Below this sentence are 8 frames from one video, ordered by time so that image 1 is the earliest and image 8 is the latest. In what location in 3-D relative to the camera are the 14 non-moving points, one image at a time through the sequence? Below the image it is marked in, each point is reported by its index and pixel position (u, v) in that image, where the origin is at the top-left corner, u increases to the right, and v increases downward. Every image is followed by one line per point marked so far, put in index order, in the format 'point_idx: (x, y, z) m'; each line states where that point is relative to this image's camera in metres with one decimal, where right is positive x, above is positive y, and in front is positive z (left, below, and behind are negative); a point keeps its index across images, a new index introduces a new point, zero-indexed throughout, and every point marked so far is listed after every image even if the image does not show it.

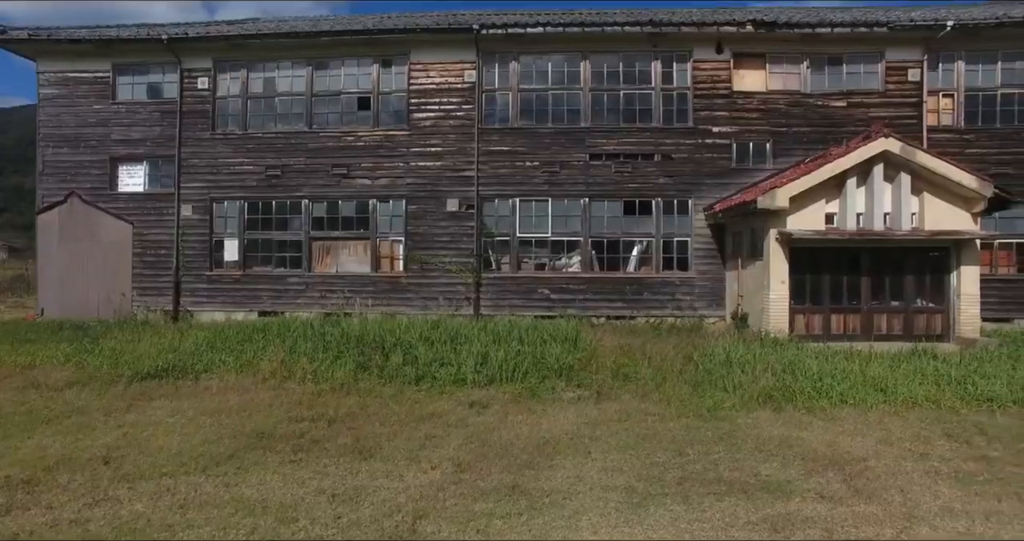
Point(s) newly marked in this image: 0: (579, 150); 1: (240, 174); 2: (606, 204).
0: (+2.1, +3.9, +13.0) m
1: (-9.2, +3.2, +13.7) m
2: (+3.0, +2.1, +12.9) m
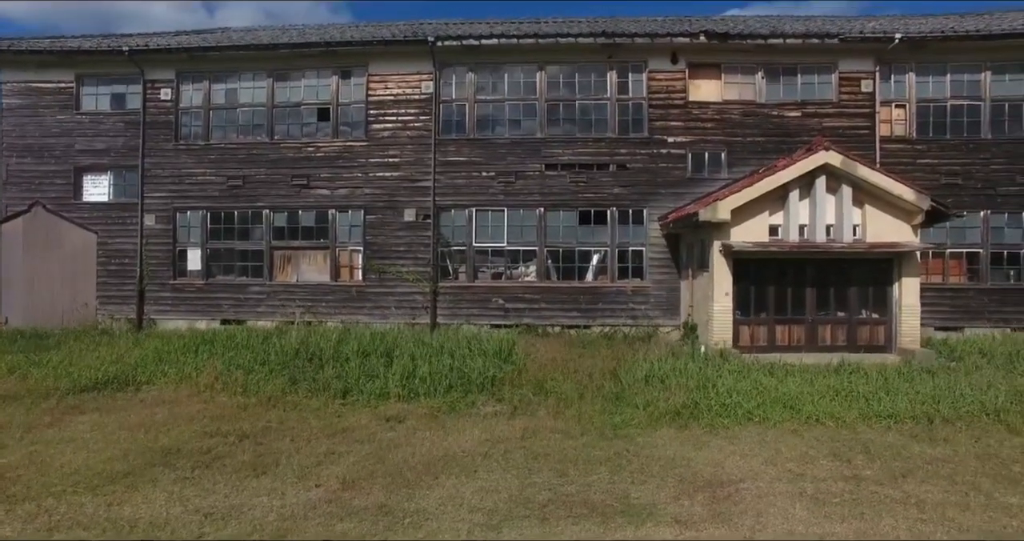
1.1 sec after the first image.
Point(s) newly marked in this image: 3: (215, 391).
0: (+0.7, +3.6, +13.1) m
1: (-10.6, +2.9, +13.9) m
2: (+1.6, +1.8, +13.1) m
3: (-5.9, -2.4, +8.0) m
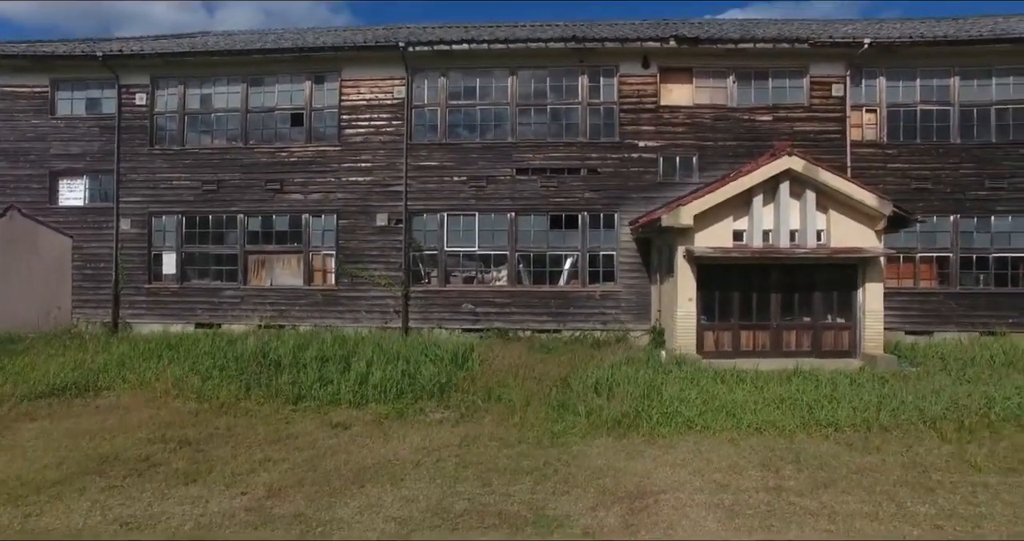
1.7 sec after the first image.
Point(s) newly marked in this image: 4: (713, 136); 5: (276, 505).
0: (-0.2, +3.4, +13.2) m
1: (-11.6, +2.8, +14.0) m
2: (+0.7, +1.7, +13.1) m
3: (-6.8, -2.5, +8.1) m
4: (+6.5, +4.3, +12.9) m
5: (-2.8, -2.7, +4.8) m
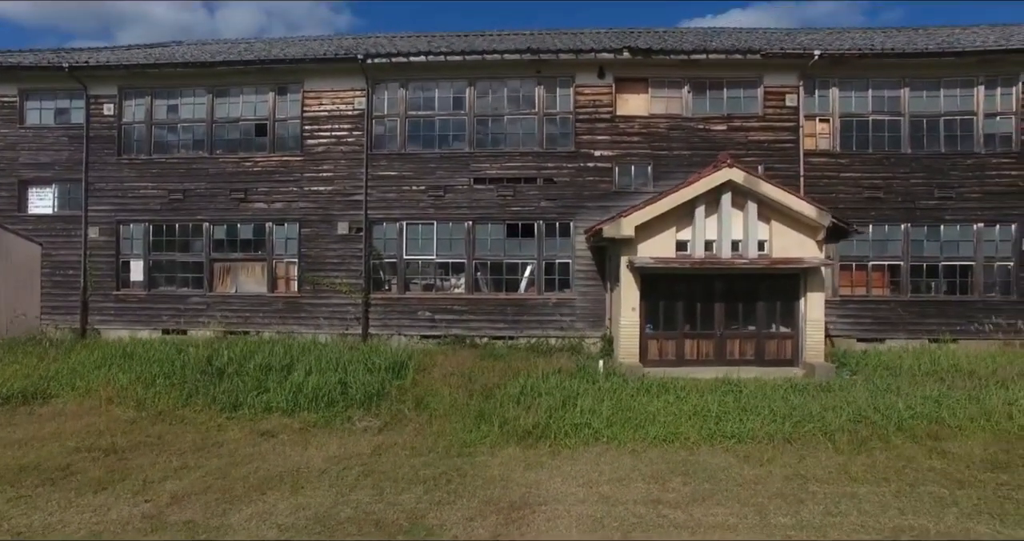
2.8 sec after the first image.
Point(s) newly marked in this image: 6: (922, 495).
0: (-1.6, +3.2, +13.4) m
1: (-13.0, +2.6, +14.2) m
2: (-0.7, +1.4, +13.4) m
3: (-8.2, -2.8, +8.4) m
4: (+5.1, +4.1, +13.2) m
5: (-4.2, -3.0, +5.0) m
6: (+5.2, -2.8, +5.1) m
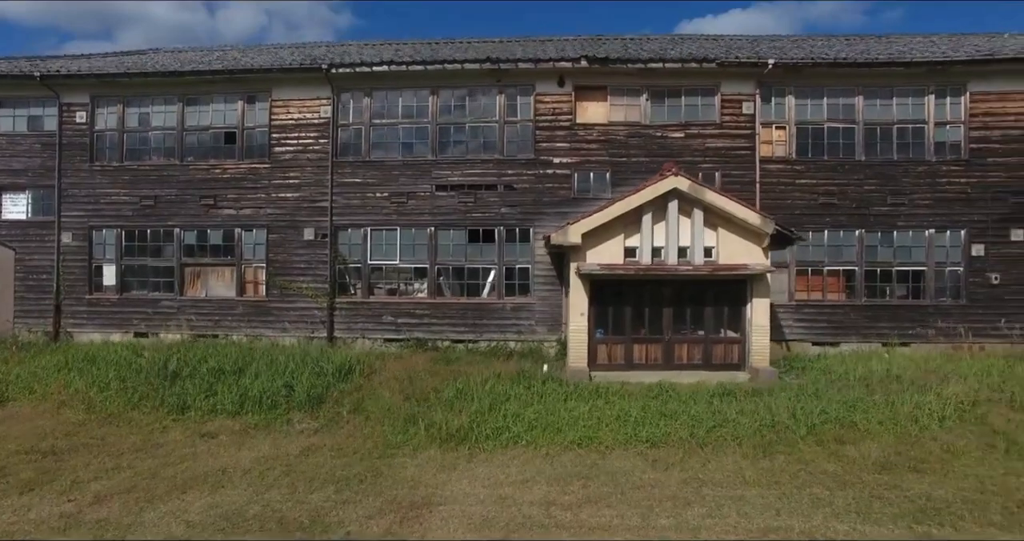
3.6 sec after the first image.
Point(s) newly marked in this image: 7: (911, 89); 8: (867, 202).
0: (-2.9, +3.0, +13.7) m
1: (-14.3, +2.4, +14.5) m
2: (-2.0, +1.3, +13.7) m
3: (-9.6, -2.9, +8.7) m
4: (+3.8, +3.9, +13.4) m
5: (-5.5, -3.2, +5.3) m
6: (+3.9, -3.0, +5.4) m
7: (+13.2, +6.0, +13.4) m
8: (+11.8, +2.3, +13.4) m
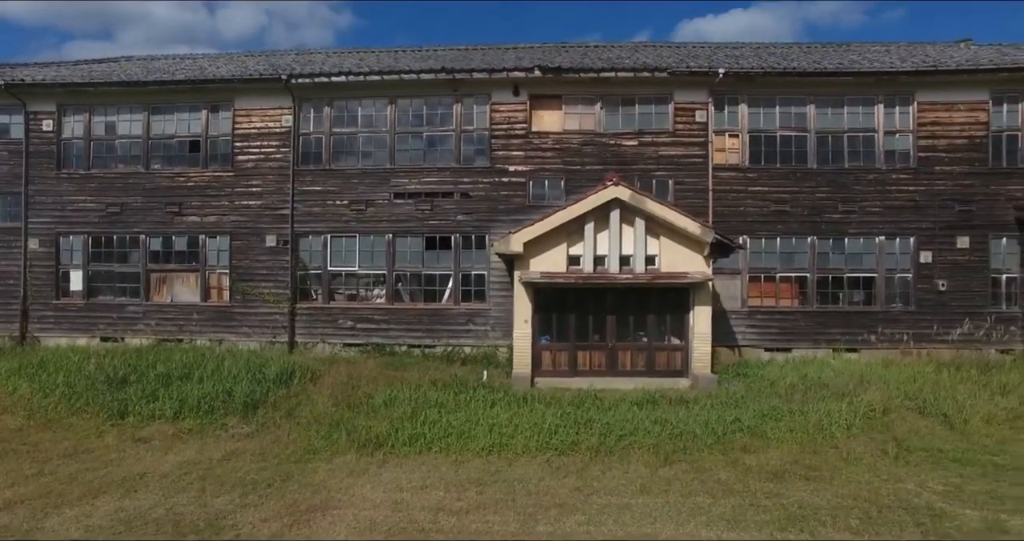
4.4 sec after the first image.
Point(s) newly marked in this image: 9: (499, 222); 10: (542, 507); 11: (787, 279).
0: (-4.4, +2.8, +13.9) m
1: (-15.7, +2.2, +14.8) m
2: (-3.5, +1.1, +13.9) m
3: (-11.0, -3.2, +8.9) m
4: (+2.3, +3.7, +13.6) m
5: (-7.0, -3.4, +5.5) m
6: (+2.4, -3.2, +5.6) m
7: (+11.7, +5.8, +13.5) m
8: (+10.3, +2.1, +13.6) m
9: (-0.4, +1.6, +13.6) m
10: (+0.4, -3.3, +5.6) m
11: (+9.3, -0.3, +13.8) m
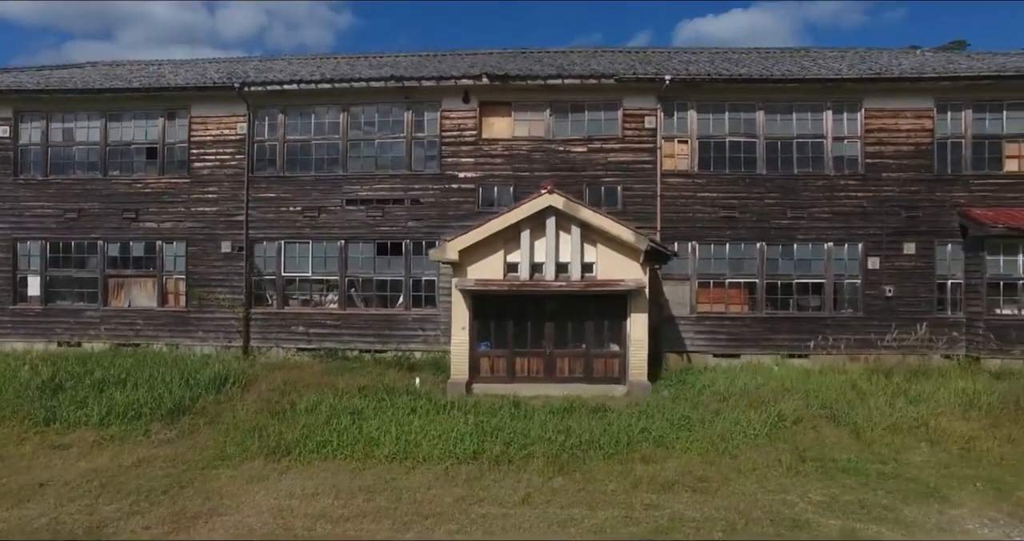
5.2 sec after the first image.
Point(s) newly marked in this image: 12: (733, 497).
0: (-6.1, +2.6, +14.0) m
1: (-17.4, +2.0, +14.9) m
2: (-5.2, +0.9, +14.0) m
3: (-12.7, -3.3, +9.0) m
4: (+0.6, +3.5, +13.7) m
5: (-8.7, -3.6, +5.6) m
6: (+0.7, -3.4, +5.7) m
7: (+10.0, +5.6, +13.6) m
8: (+8.6, +1.9, +13.7) m
9: (-2.1, +1.4, +13.7) m
10: (-1.3, -3.5, +5.7) m
11: (+7.6, -0.5, +13.9) m
12: (+3.3, -3.4, +6.0) m
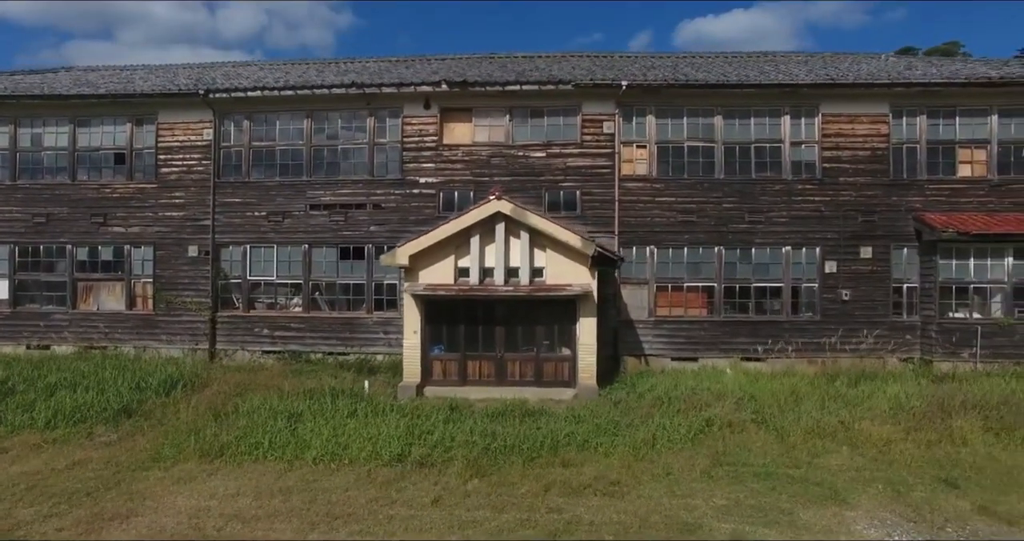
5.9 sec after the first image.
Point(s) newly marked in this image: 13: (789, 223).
0: (-7.4, +2.5, +14.2) m
1: (-18.8, +1.9, +15.1) m
2: (-6.5, +0.7, +14.1) m
3: (-14.1, -3.5, +9.2) m
4: (-0.7, +3.4, +13.9) m
5: (-10.1, -3.7, +5.8) m
6: (-0.7, -3.6, +5.8) m
7: (+8.7, +5.4, +13.8) m
8: (+7.3, +1.7, +13.8) m
9: (-3.4, +1.3, +13.8) m
10: (-2.6, -3.6, +5.9) m
11: (+6.3, -0.6, +14.0) m
12: (+2.0, -3.5, +6.2) m
13: (+9.4, +1.6, +13.7) m
